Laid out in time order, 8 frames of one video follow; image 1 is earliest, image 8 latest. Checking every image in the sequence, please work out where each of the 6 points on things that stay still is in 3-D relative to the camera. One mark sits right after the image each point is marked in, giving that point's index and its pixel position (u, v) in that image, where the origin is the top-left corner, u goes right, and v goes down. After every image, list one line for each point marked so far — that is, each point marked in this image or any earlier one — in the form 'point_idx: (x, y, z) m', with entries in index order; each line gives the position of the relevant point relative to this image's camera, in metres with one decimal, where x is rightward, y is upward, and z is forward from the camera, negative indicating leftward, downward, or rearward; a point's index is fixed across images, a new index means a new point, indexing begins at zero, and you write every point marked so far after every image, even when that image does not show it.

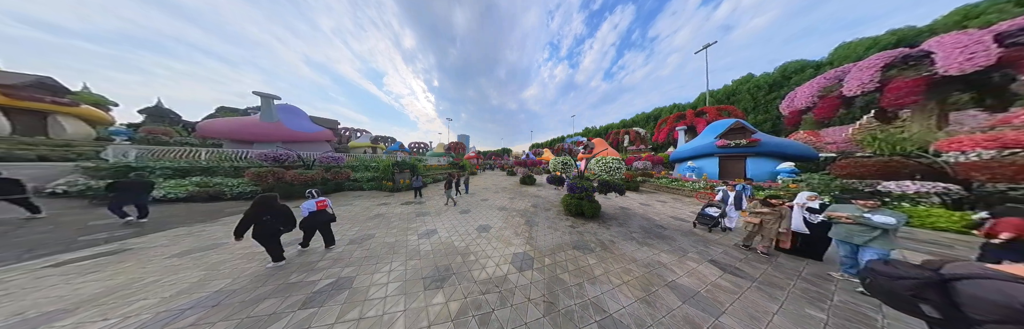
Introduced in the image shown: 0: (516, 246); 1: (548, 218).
0: (+0.2, -1.8, +2.8) m
1: (+1.3, -1.8, +4.1) m
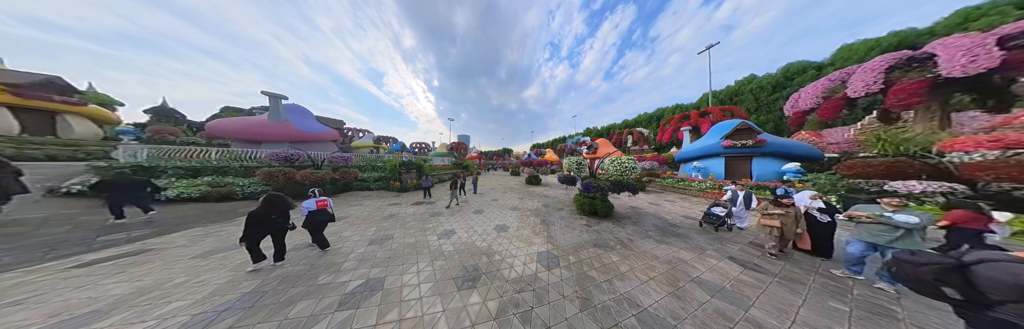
0: (+0.7, -1.8, +2.8) m
1: (+1.8, -1.8, +4.2) m
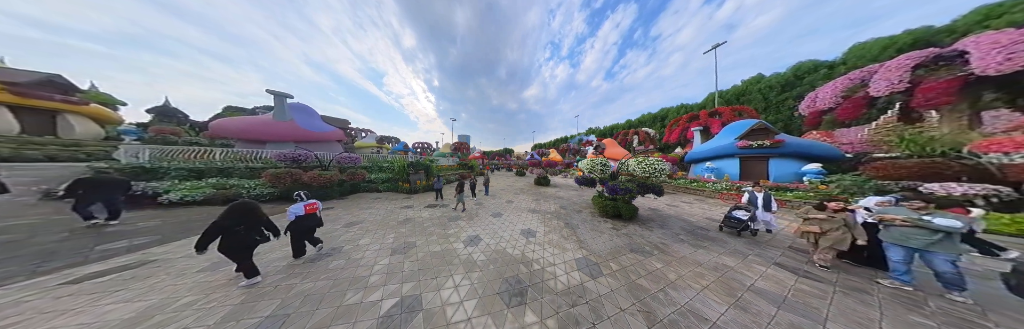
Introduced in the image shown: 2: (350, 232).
0: (+1.4, -1.9, +2.7) m
1: (+2.5, -1.9, +4.1) m
2: (-4.3, -1.9, +3.2) m
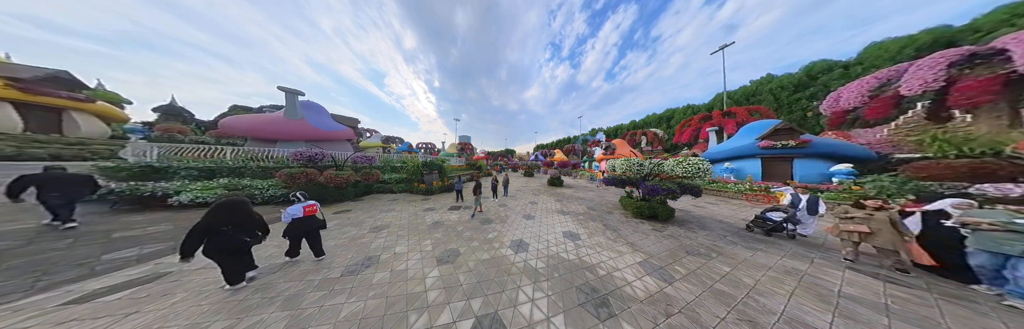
0: (+2.4, -1.8, +2.6) m
1: (+3.5, -1.8, +4.0) m
2: (-3.2, -1.8, +3.1) m
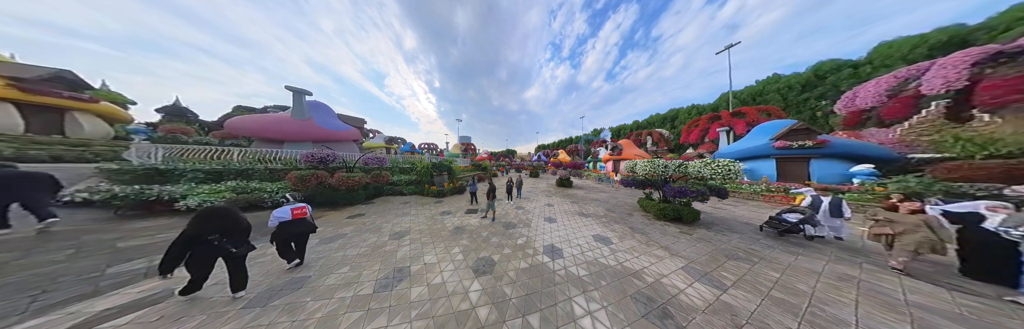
0: (+3.1, -1.9, +2.5) m
1: (+4.2, -1.9, +3.9) m
2: (-2.5, -1.9, +3.0) m
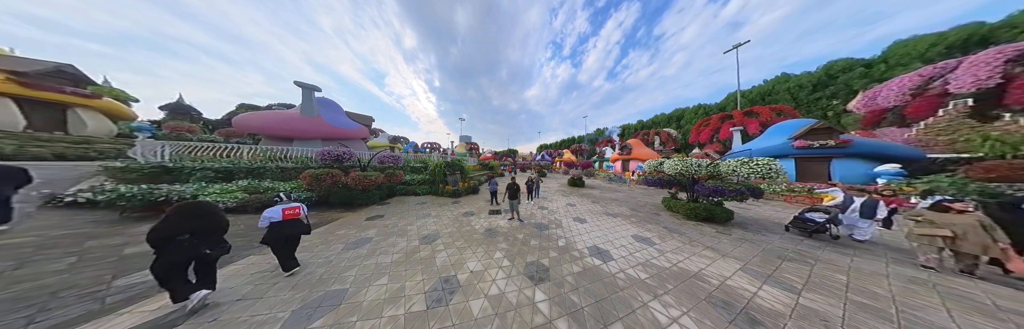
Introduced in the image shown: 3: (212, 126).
0: (+4.1, -1.9, +2.4) m
1: (+5.1, -1.8, +3.8) m
2: (-1.6, -1.8, +2.9) m
3: (-36.7, +4.6, +15.3) m
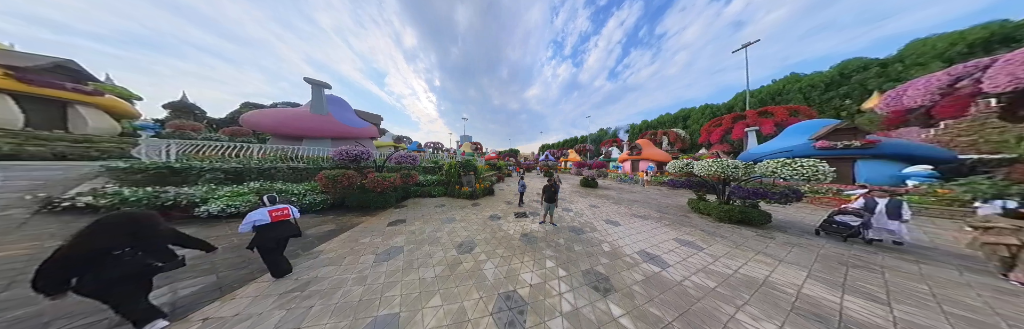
0: (+5.0, -1.9, +2.3) m
1: (+6.0, -1.9, +3.7) m
2: (-0.7, -1.9, +2.7) m
3: (-35.8, +4.7, +15.1) m
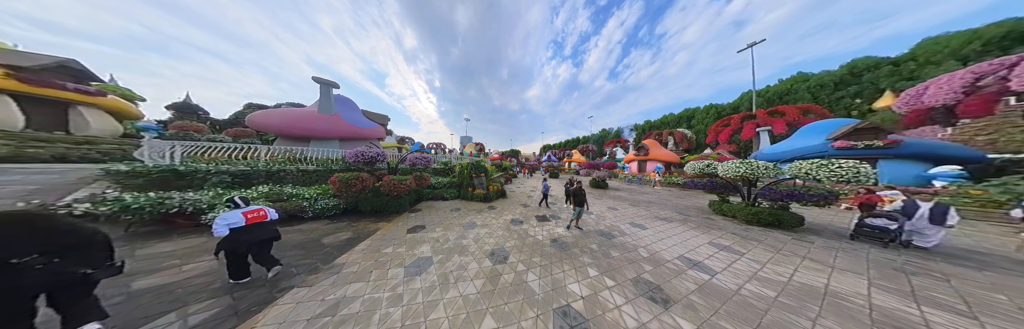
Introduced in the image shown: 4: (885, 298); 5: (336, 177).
0: (+5.6, -1.9, +2.2) m
1: (+6.7, -1.9, +3.6) m
2: (-0.1, -1.9, +2.6) m
3: (-35.2, +4.5, +15.0) m
4: (+5.2, -1.9, +1.8) m
5: (-7.5, -0.4, +5.3) m
